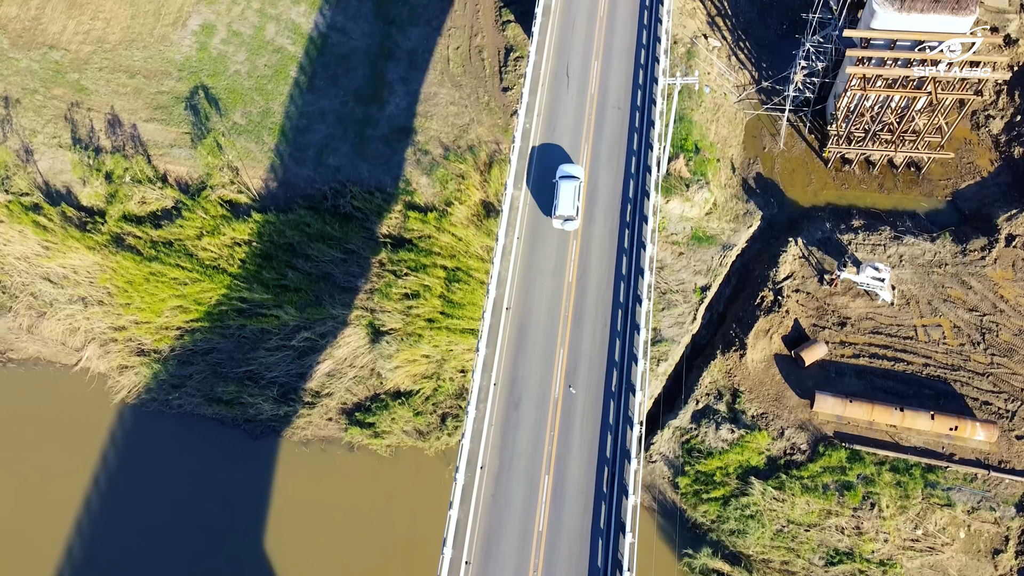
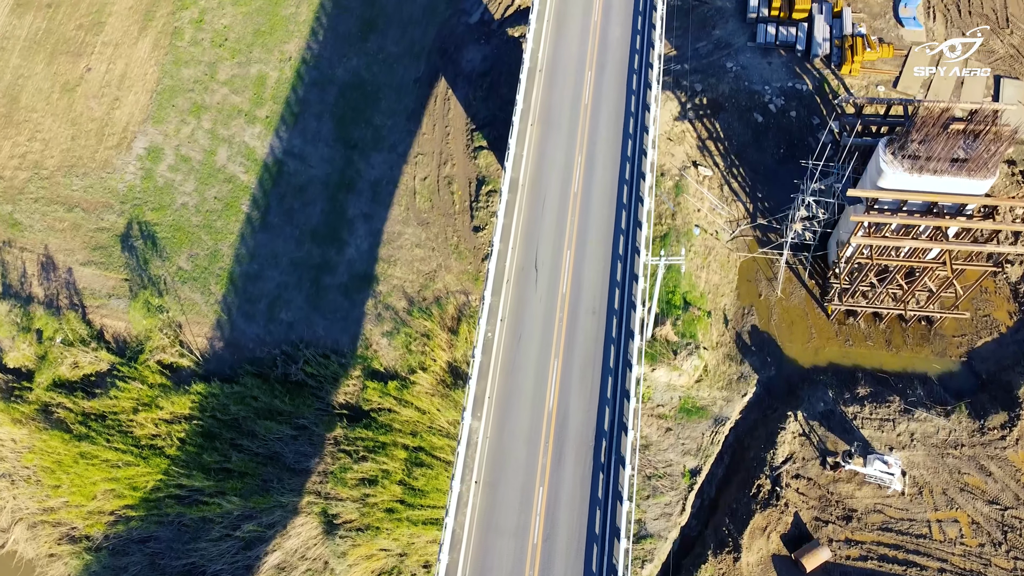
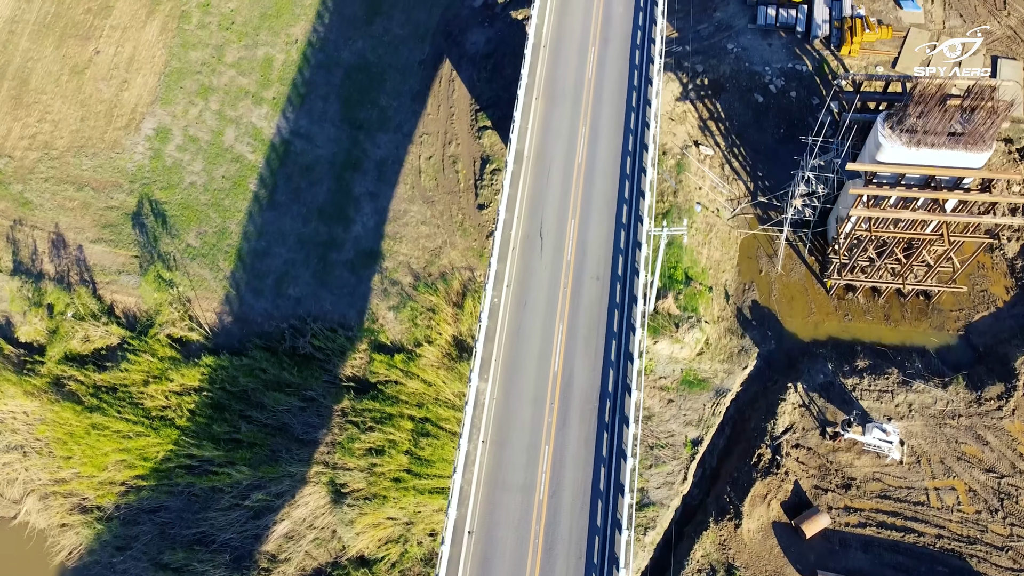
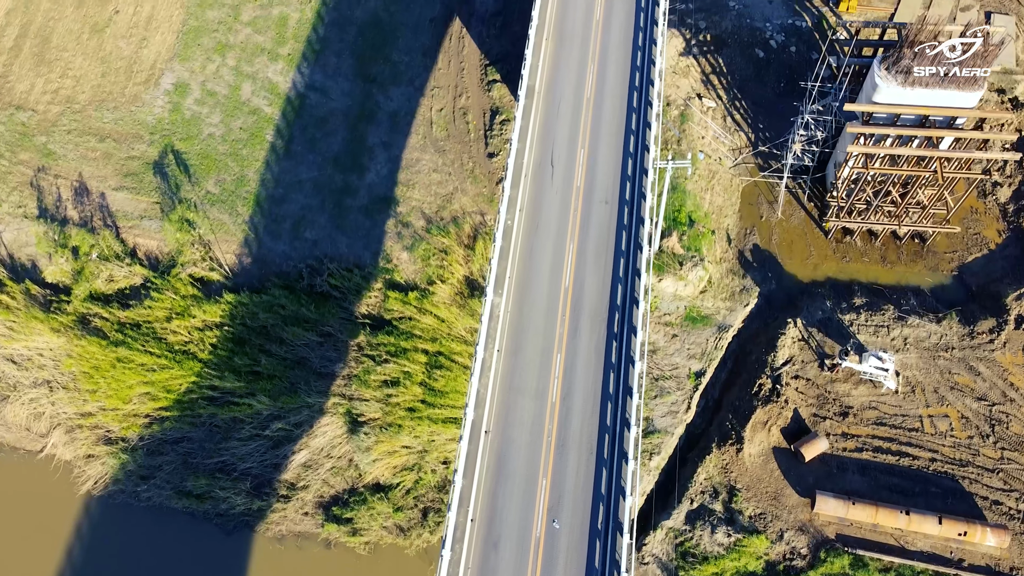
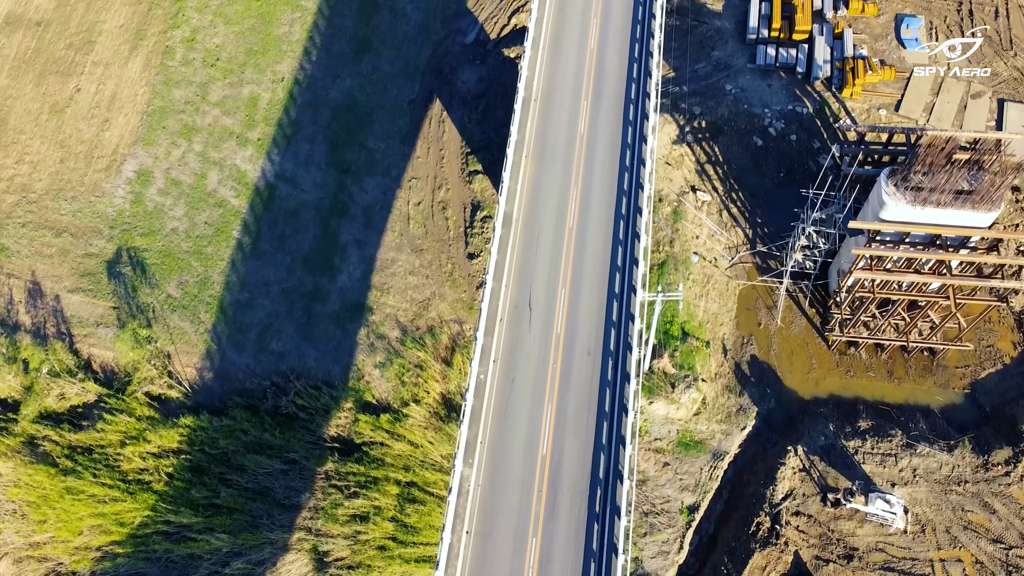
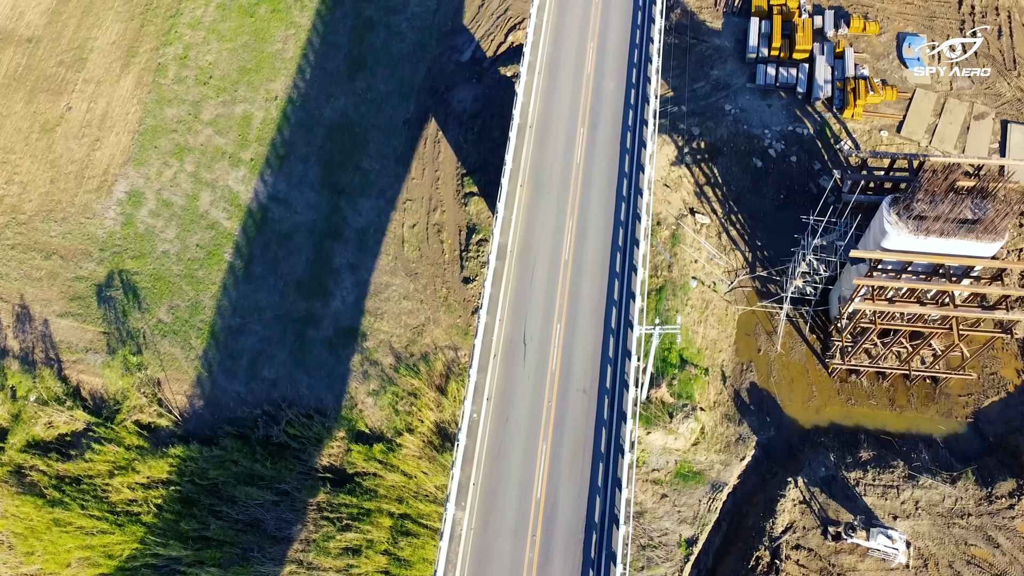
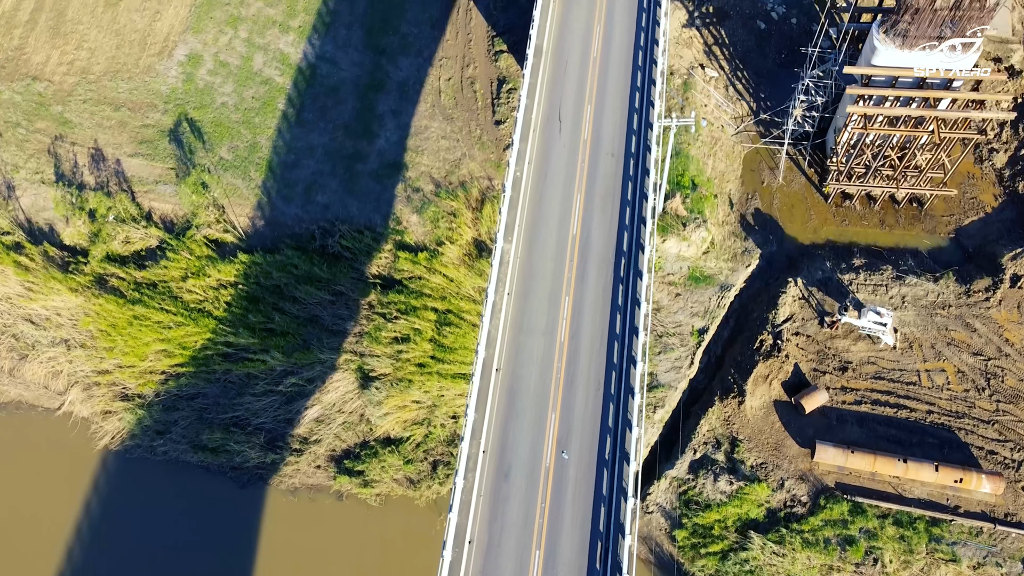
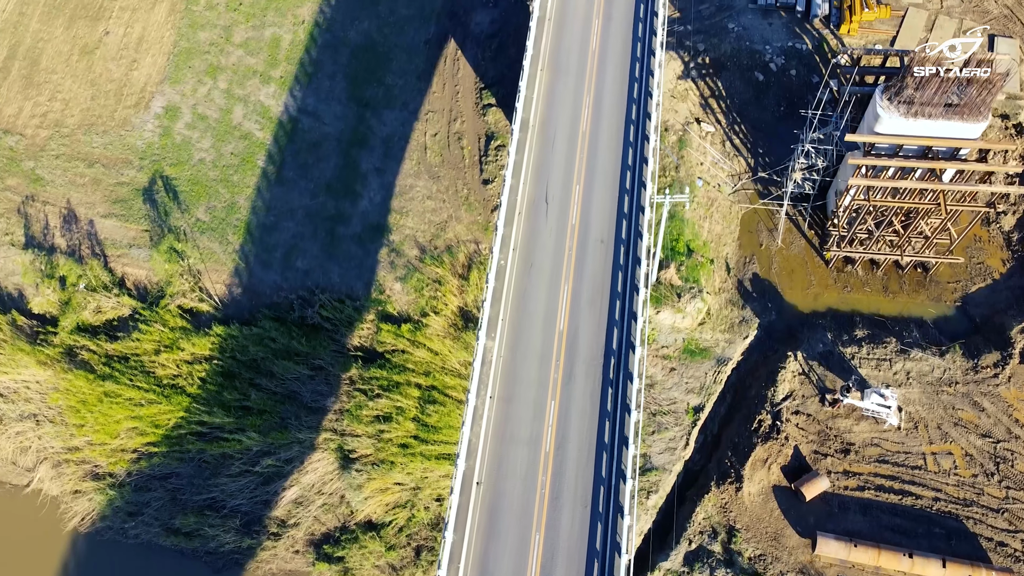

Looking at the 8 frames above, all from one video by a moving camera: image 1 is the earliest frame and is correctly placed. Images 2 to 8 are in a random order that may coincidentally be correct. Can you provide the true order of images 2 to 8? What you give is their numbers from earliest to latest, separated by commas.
7, 4, 8, 3, 2, 5, 6
